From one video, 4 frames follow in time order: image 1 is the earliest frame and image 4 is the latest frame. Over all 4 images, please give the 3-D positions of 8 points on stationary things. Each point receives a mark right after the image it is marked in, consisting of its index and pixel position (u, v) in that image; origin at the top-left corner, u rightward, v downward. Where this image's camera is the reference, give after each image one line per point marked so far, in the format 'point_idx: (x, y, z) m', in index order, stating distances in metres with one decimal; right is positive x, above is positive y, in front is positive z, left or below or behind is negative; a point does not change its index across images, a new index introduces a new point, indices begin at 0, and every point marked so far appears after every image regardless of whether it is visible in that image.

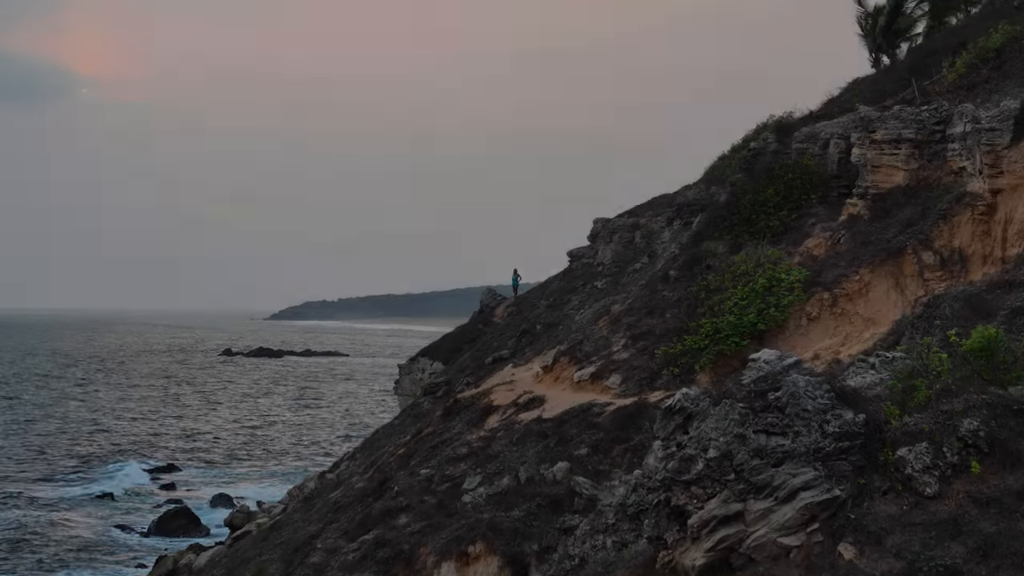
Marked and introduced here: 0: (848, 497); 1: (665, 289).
0: (+1.7, -1.1, +4.1) m
1: (+1.9, 0.0, +10.0) m
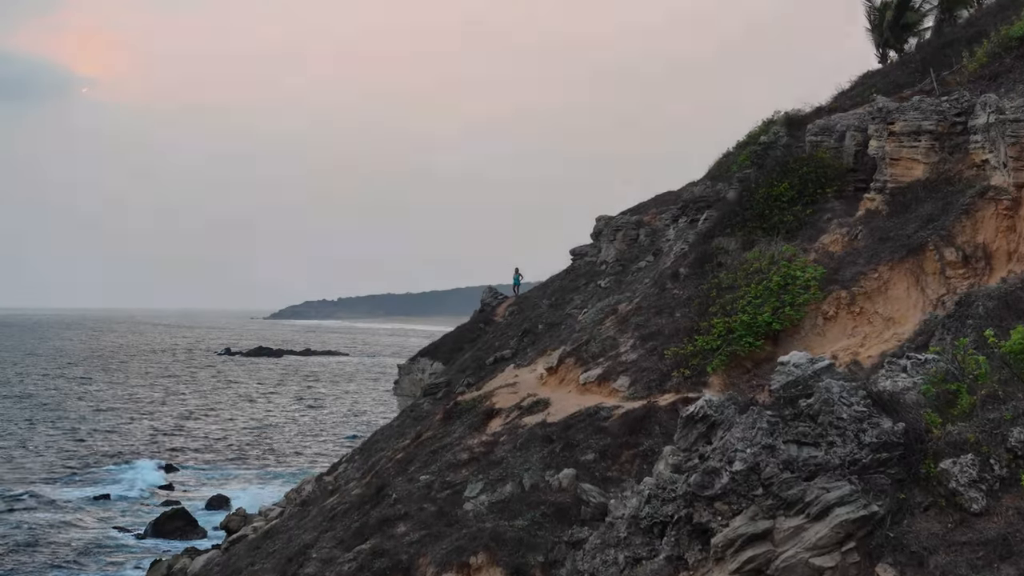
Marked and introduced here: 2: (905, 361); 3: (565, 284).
0: (+1.7, -1.1, +3.7) m
1: (+2.0, 0.0, +9.6) m
2: (+2.6, -0.5, +5.2) m
3: (+1.3, +0.1, +19.4) m
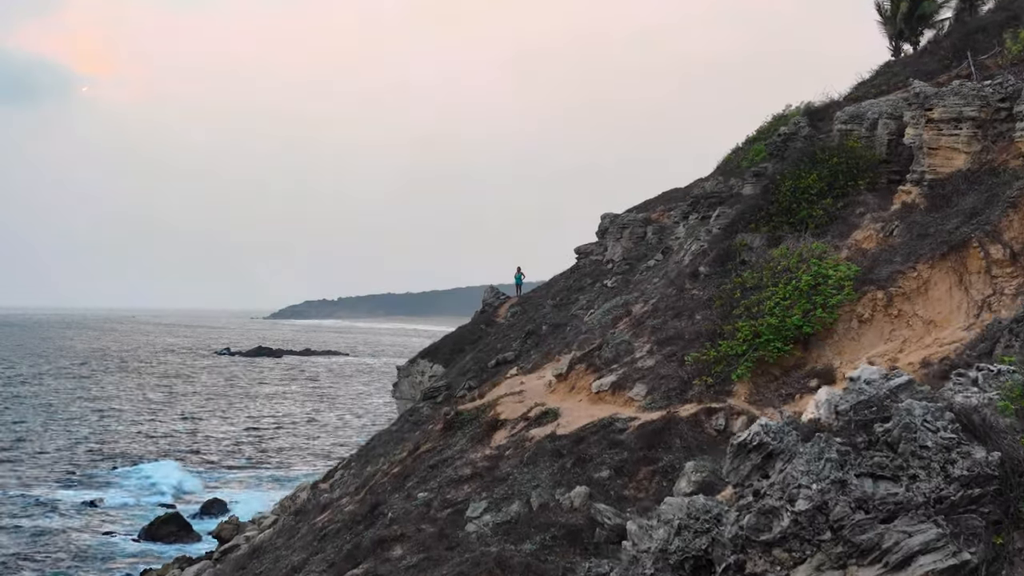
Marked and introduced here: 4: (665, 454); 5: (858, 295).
0: (+1.8, -1.1, +3.1) m
1: (+2.0, 0.0, +8.9) m
2: (+2.6, -0.5, +4.6) m
3: (+1.4, +0.1, +18.7) m
4: (+1.3, -1.4, +6.7) m
5: (+3.1, -0.1, +7.2) m
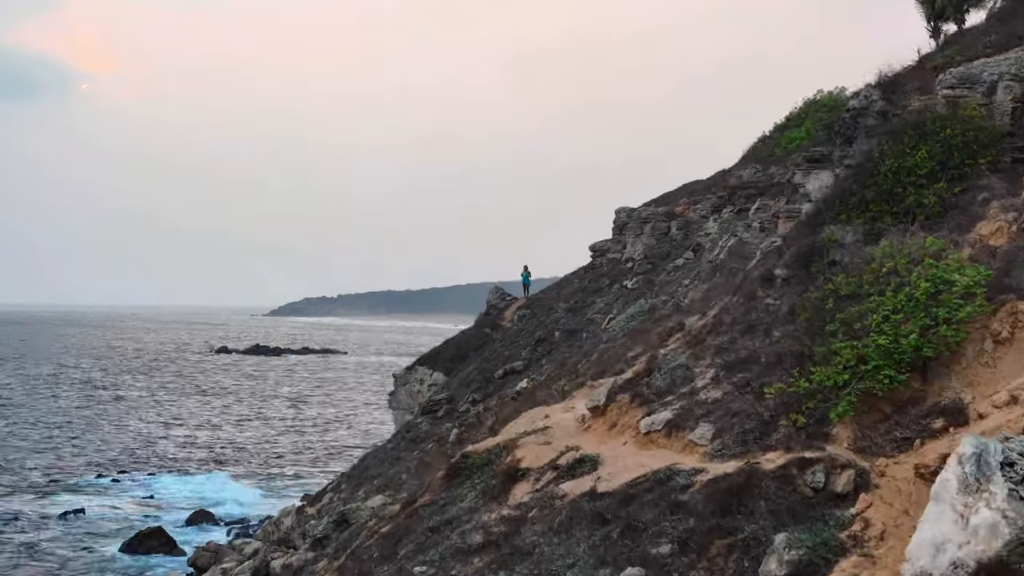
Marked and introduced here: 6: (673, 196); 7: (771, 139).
0: (+2.0, -1.1, +1.3) m
1: (+2.2, -0.1, +7.2) m
2: (+2.8, -0.6, +2.8) m
3: (+1.5, +0.1, +16.9) m
4: (+1.5, -1.5, +5.0) m
5: (+3.3, -0.1, +5.5) m
6: (+3.7, +2.1, +18.5) m
7: (+6.2, +3.6, +19.2) m
